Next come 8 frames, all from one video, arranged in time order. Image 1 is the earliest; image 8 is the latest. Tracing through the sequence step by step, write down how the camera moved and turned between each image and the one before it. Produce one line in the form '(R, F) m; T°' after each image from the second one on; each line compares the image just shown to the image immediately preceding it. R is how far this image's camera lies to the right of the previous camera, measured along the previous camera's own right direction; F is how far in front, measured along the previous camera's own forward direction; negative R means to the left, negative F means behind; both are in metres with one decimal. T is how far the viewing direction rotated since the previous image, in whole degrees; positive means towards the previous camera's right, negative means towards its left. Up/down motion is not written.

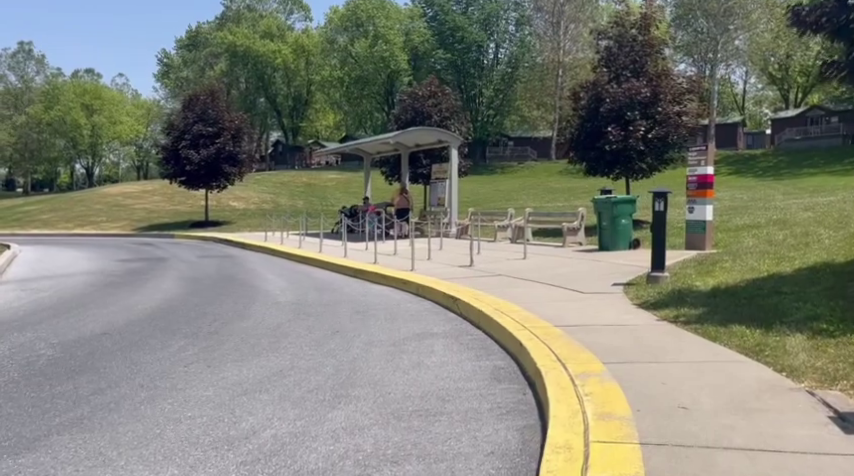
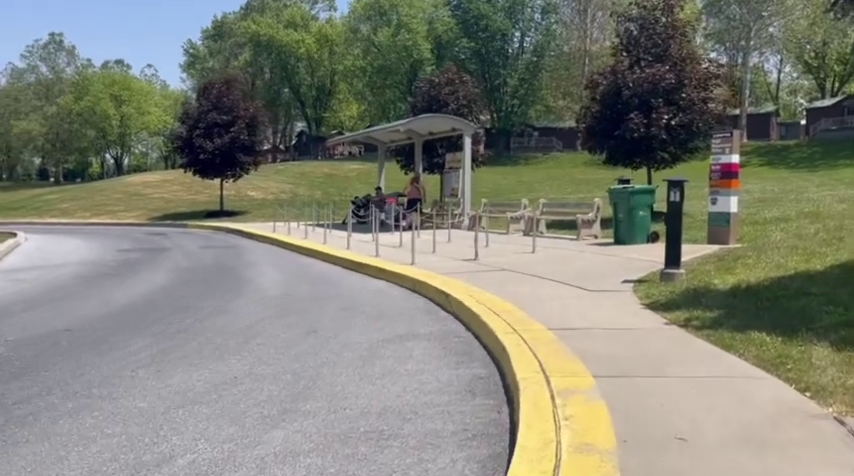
(+0.5, +1.0) m; -2°
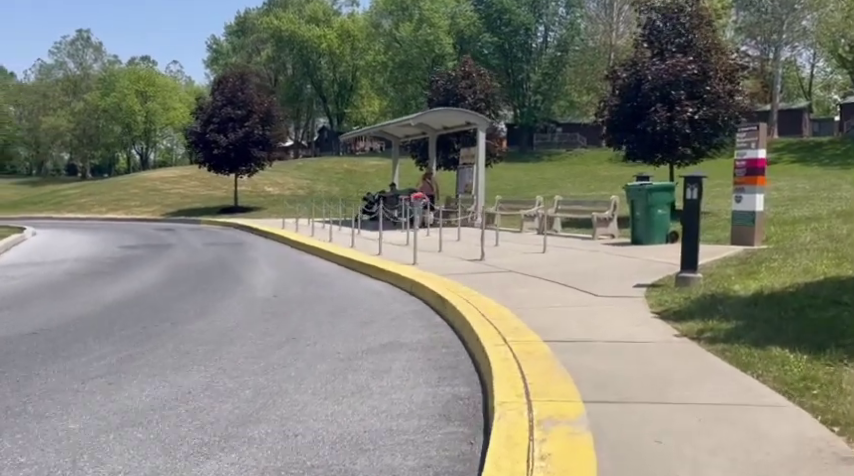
(+0.4, +0.8) m; -2°
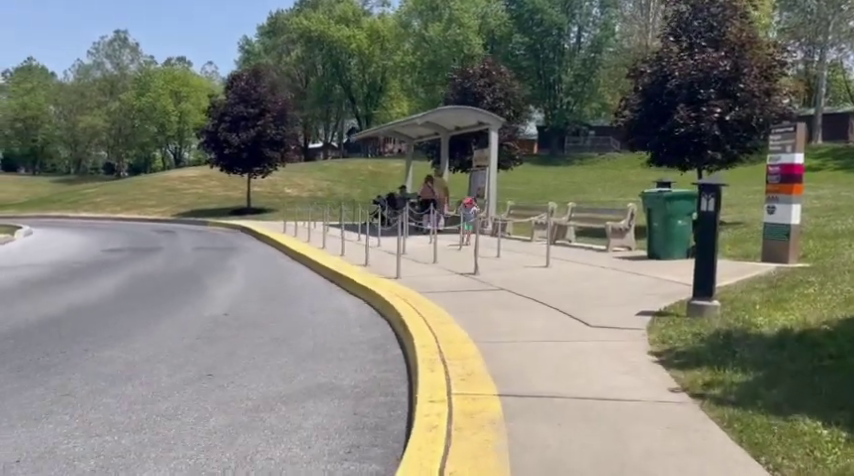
(+0.8, +1.6) m; -2°
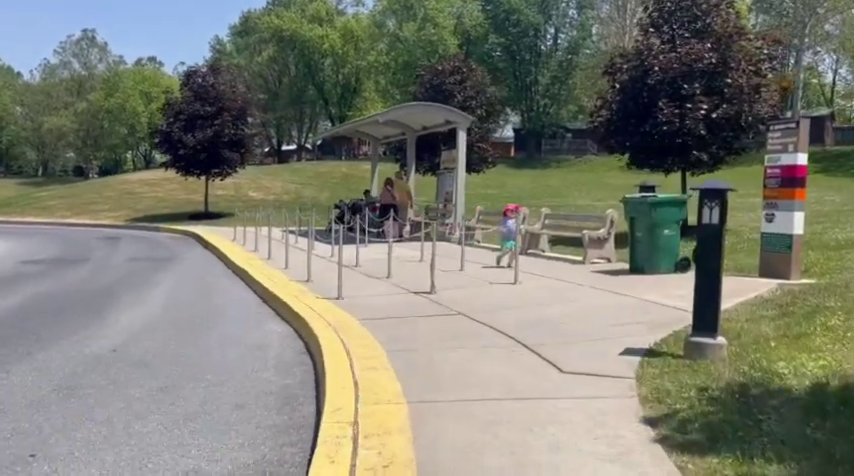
(+0.4, +1.8) m; +2°
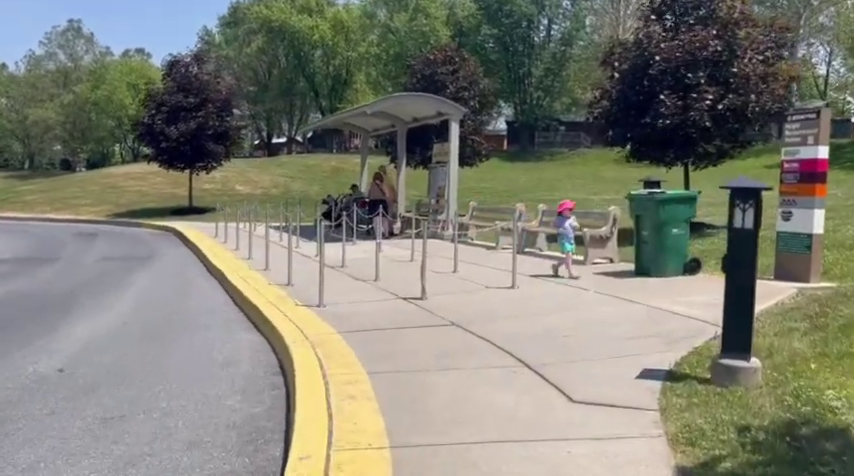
(0.0, +0.9) m; +1°
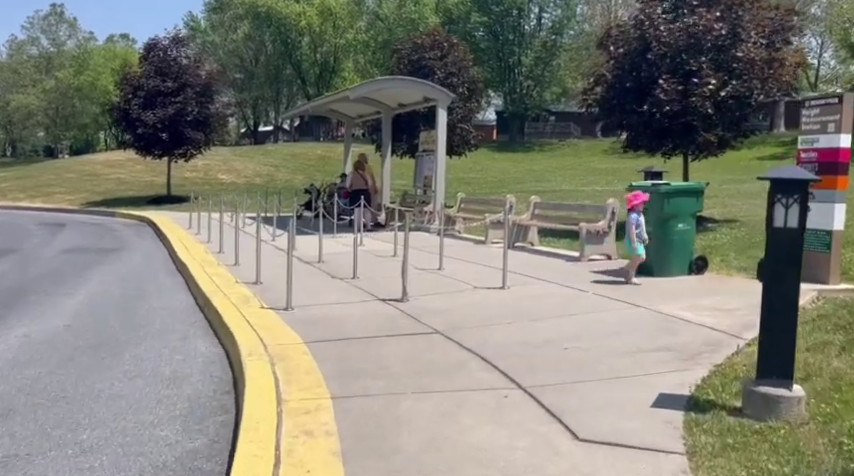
(+0.1, +1.0) m; +1°
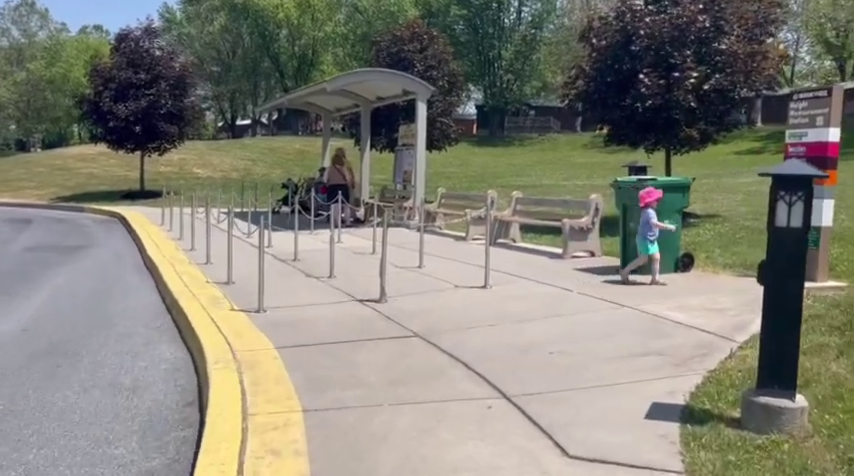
(0.0, +0.3) m; +1°
